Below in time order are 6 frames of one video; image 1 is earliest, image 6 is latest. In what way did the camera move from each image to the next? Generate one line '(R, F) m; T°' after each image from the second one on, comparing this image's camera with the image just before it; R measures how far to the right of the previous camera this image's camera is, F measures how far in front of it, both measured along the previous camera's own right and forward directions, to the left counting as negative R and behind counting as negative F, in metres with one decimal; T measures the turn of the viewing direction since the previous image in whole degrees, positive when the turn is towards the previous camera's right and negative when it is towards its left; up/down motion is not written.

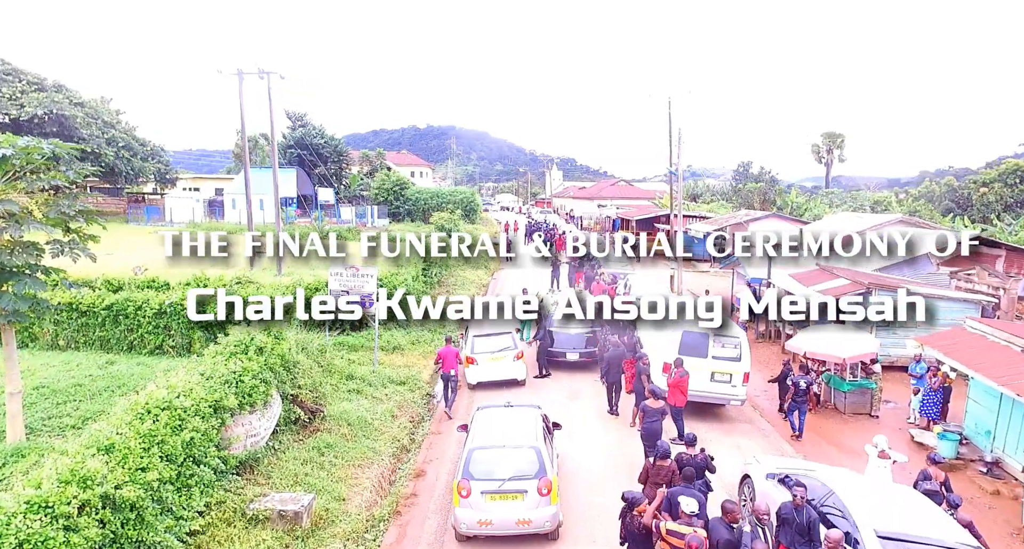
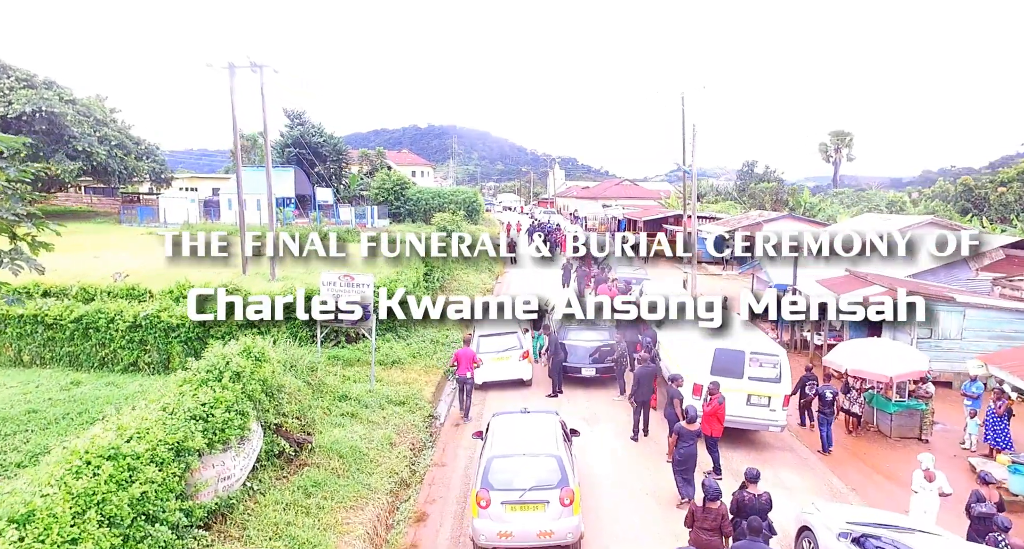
(-0.2, +1.2) m; 0°
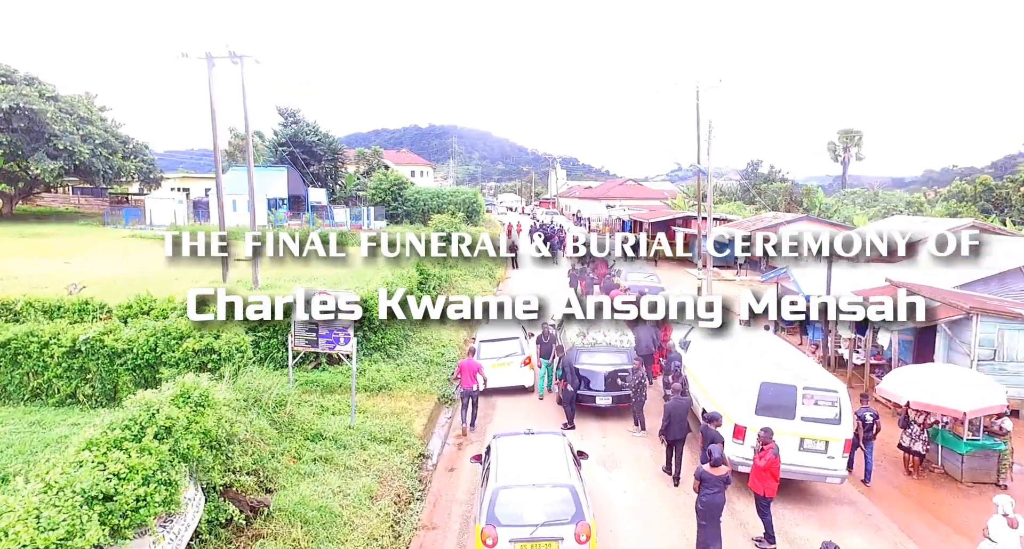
(-0.1, +1.7) m; 0°
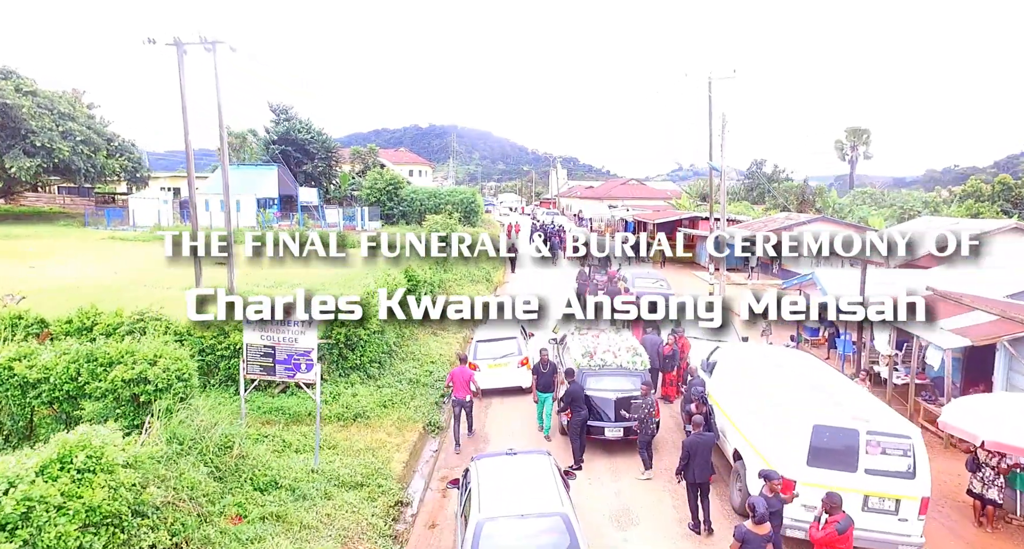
(+0.1, +1.7) m; 0°
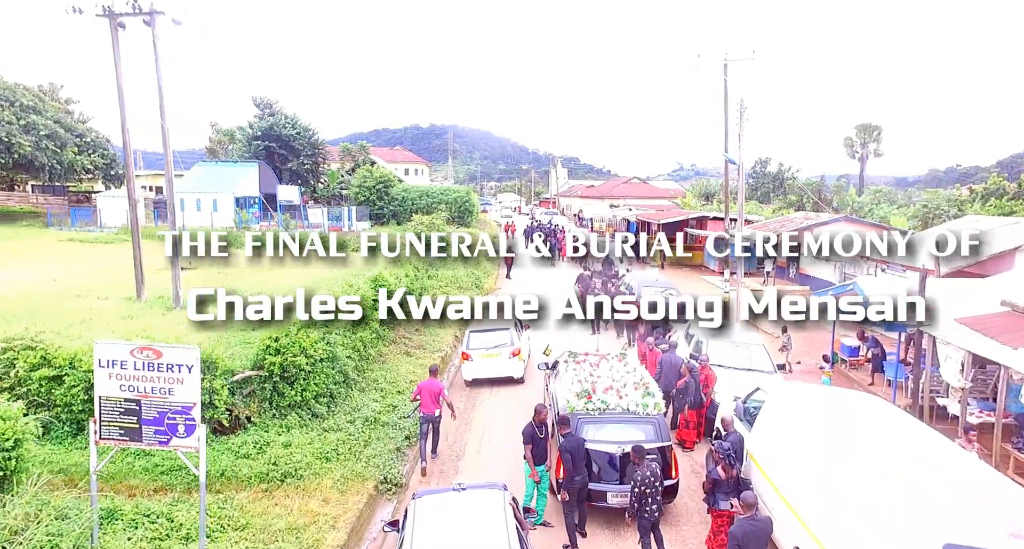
(+0.3, +2.6) m; 0°
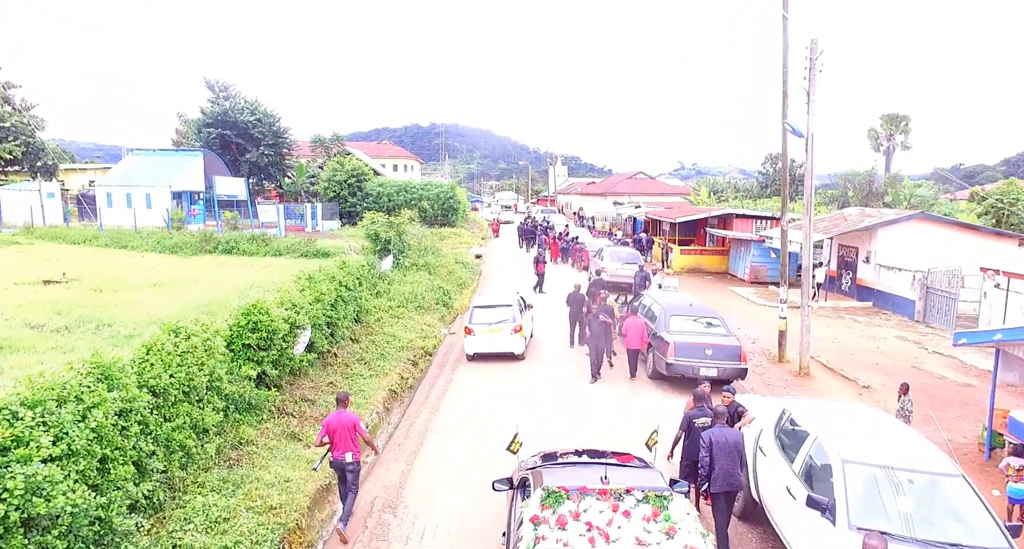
(+0.6, +6.0) m; 0°
